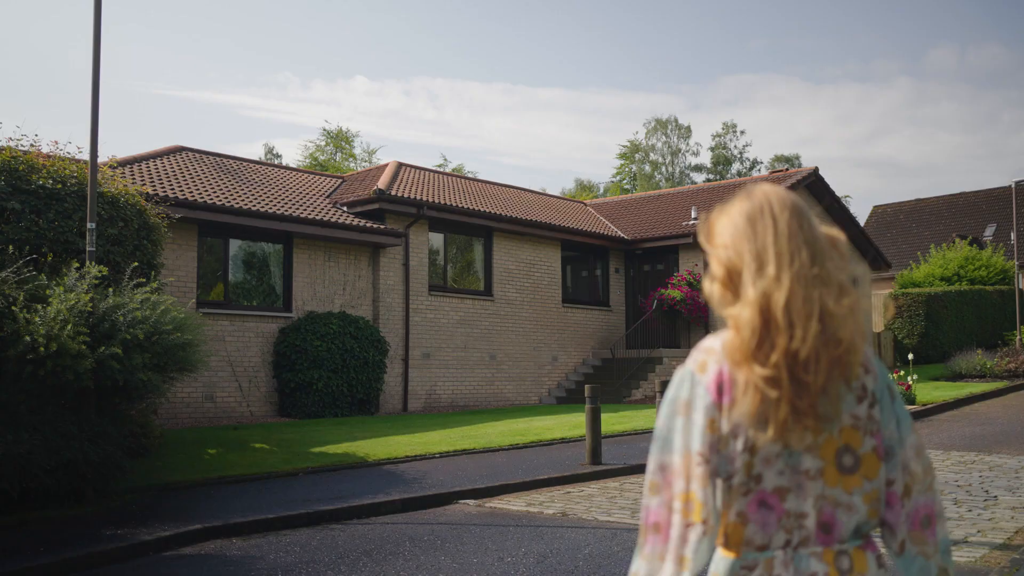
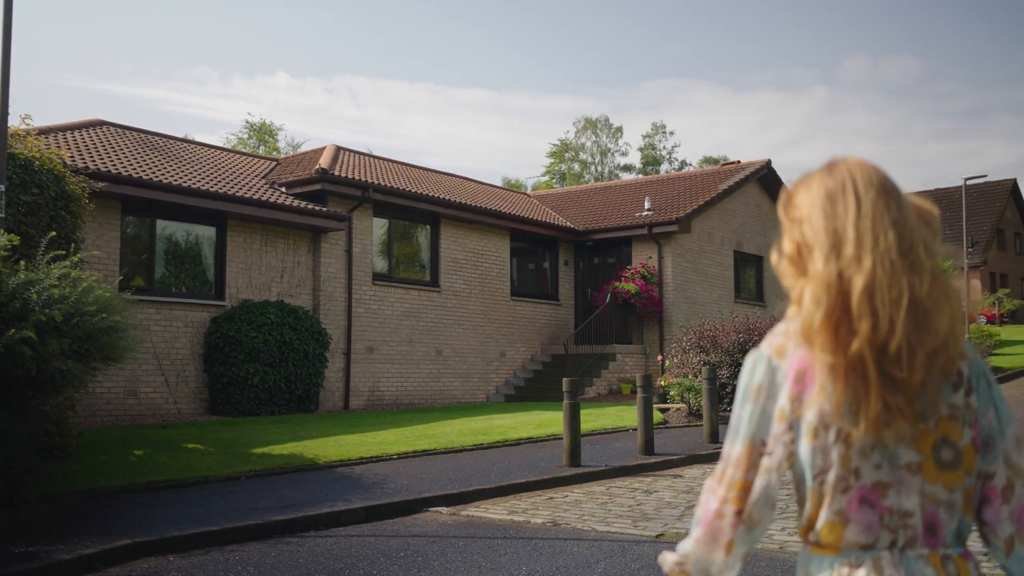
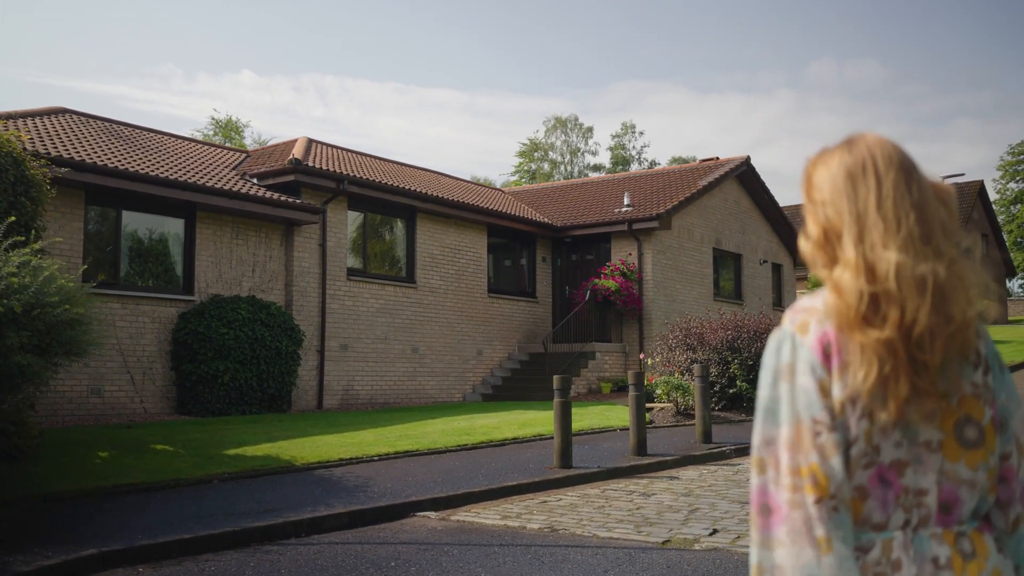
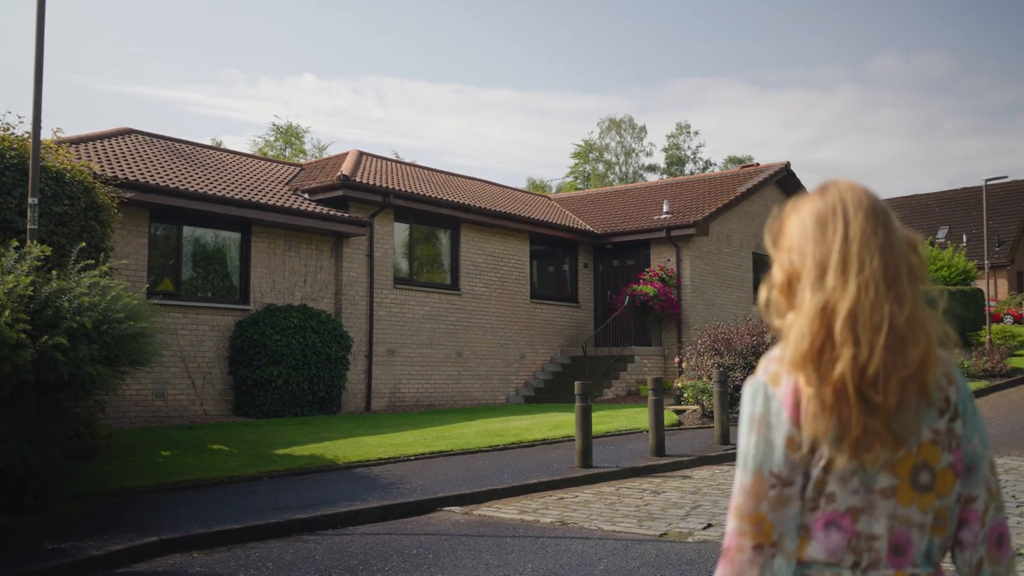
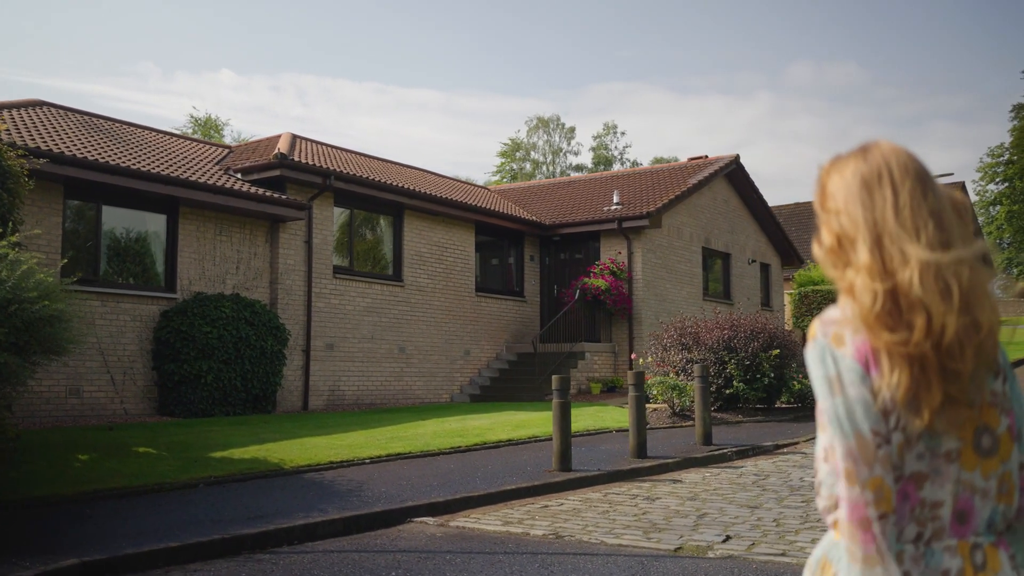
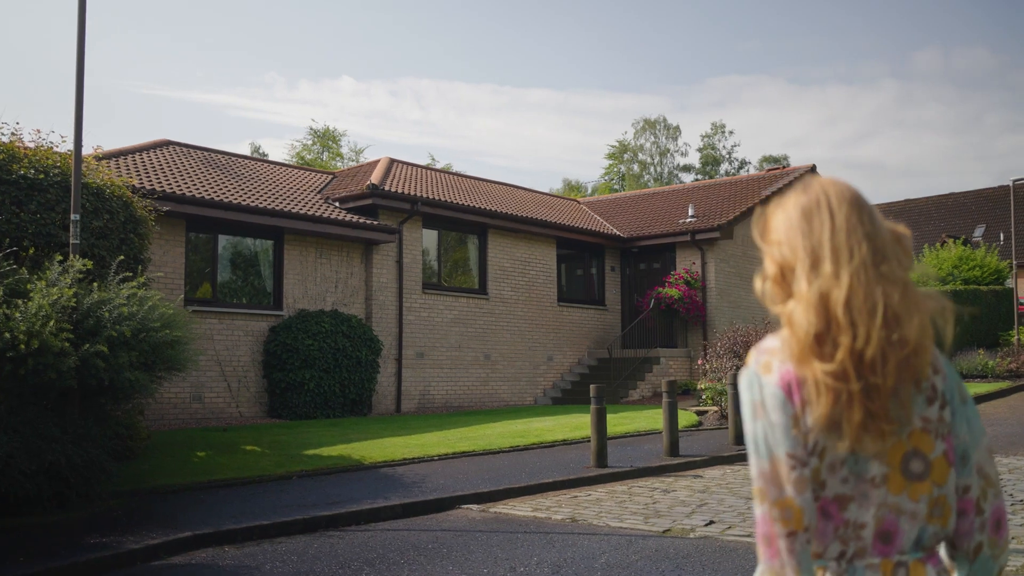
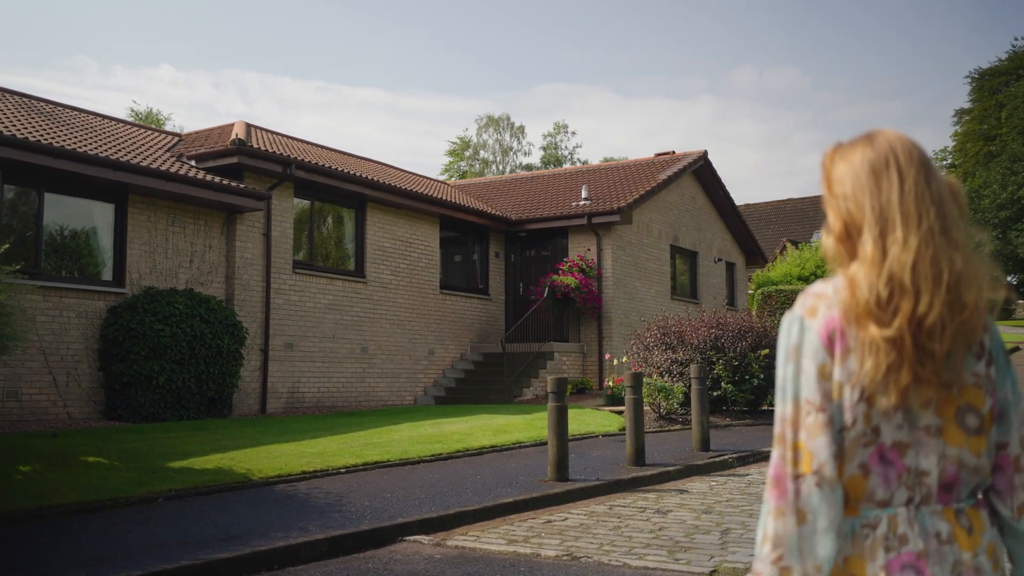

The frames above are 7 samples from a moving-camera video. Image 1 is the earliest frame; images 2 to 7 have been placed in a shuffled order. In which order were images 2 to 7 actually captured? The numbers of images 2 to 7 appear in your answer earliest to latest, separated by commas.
6, 4, 2, 3, 5, 7
